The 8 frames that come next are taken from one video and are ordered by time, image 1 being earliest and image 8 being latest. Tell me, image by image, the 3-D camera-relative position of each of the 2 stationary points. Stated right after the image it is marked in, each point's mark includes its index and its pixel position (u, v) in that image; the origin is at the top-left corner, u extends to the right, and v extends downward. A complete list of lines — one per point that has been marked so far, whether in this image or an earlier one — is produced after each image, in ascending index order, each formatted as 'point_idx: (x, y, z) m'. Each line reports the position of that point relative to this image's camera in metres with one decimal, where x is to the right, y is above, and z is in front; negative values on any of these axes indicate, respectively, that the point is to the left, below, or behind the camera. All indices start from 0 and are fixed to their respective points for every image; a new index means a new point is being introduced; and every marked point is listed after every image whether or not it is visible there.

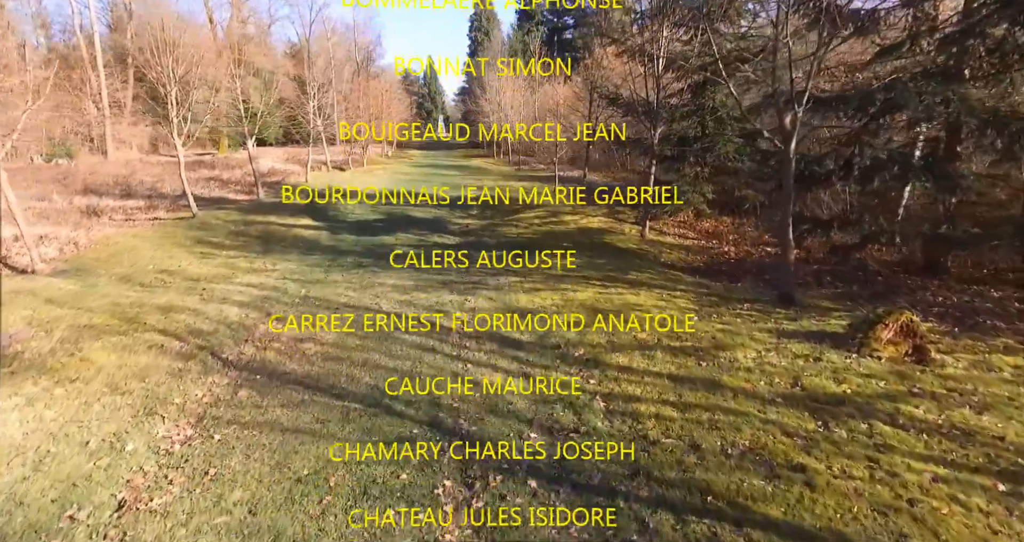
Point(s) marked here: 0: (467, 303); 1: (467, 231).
0: (-0.7, -0.5, +8.4) m
1: (-1.5, +1.2, +16.6) m
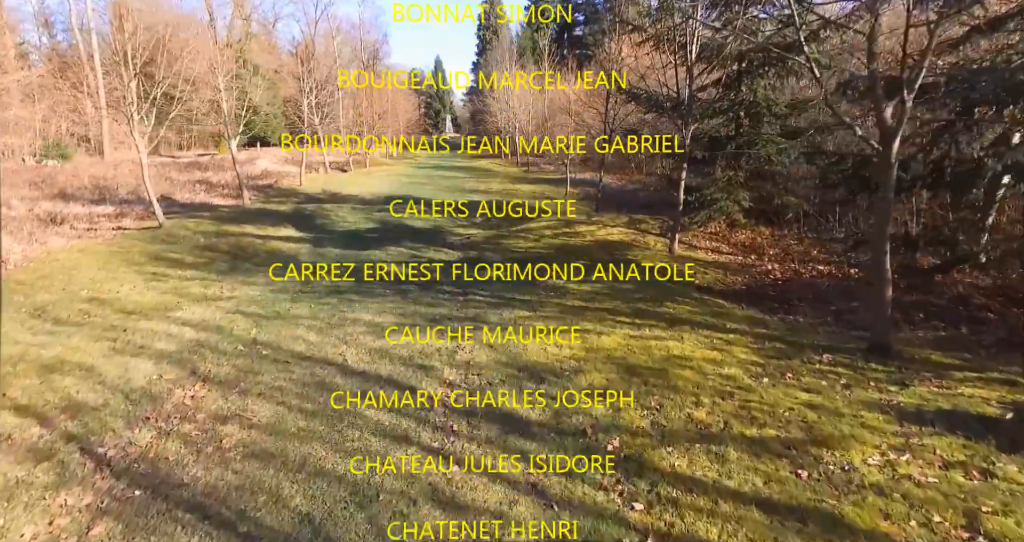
0: (-0.6, -1.0, +6.4) m
1: (-1.2, +0.7, +14.6) m
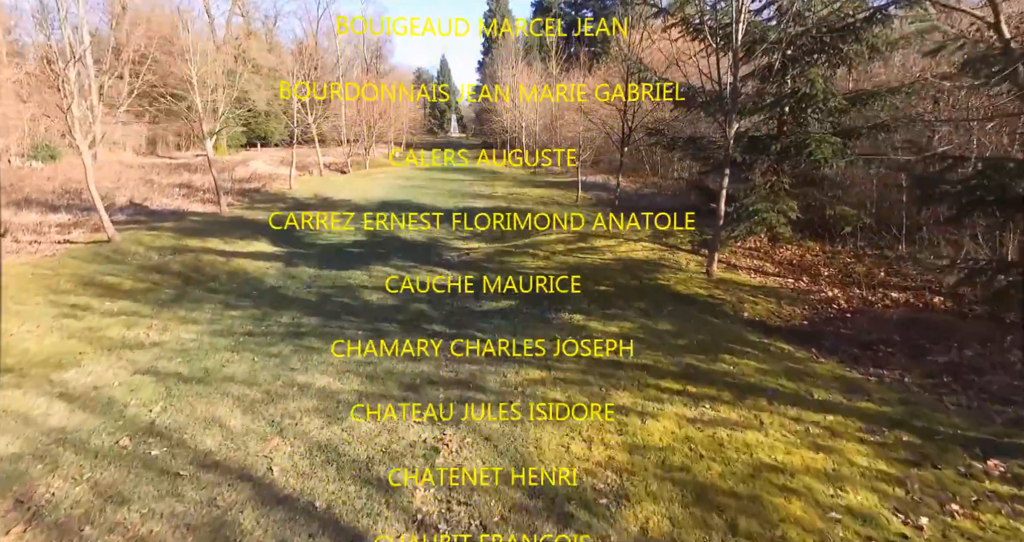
0: (-0.6, -1.5, +4.3) m
1: (-1.1, +0.2, +12.6) m
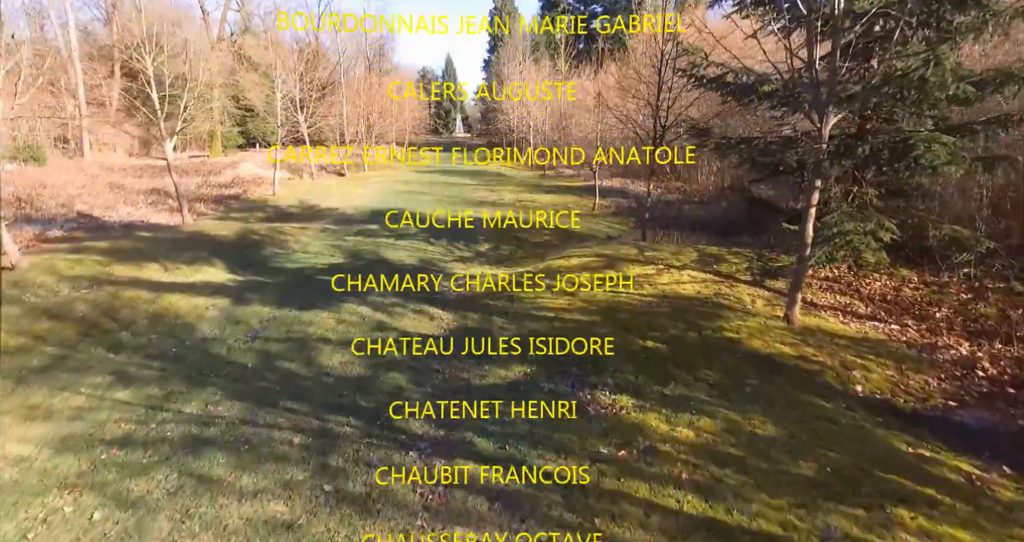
0: (-0.4, -2.1, +1.6) m
1: (-0.9, -0.5, +9.8) m
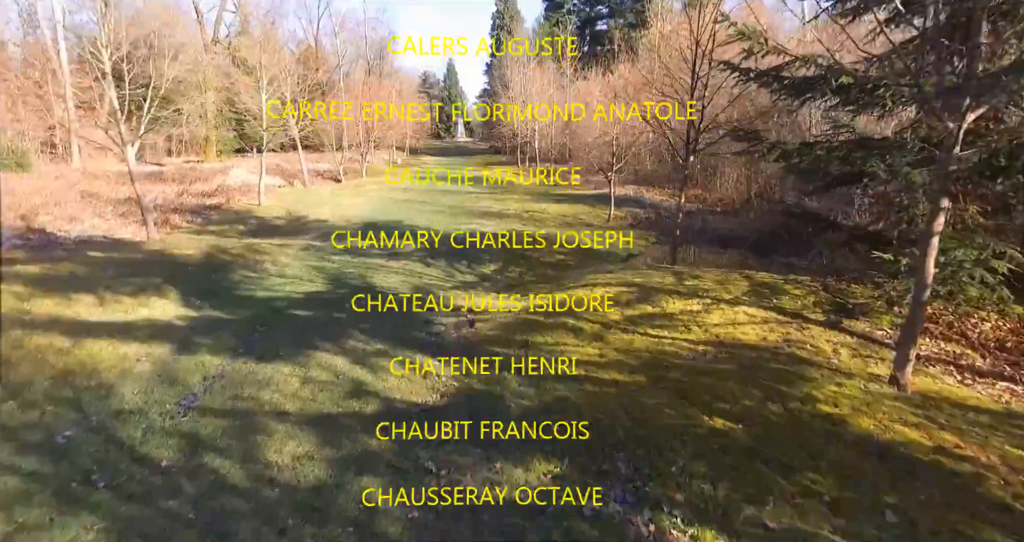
0: (-0.2, -2.6, -0.5) m
1: (-0.7, -1.0, +7.8) m
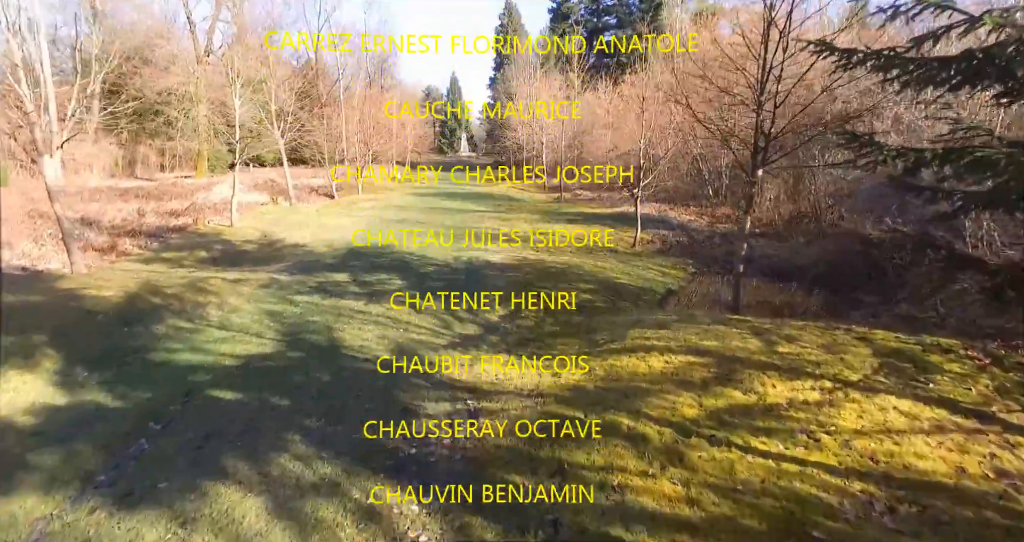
0: (-0.1, -3.1, -3.6) m
1: (-0.4, -1.8, +4.7) m
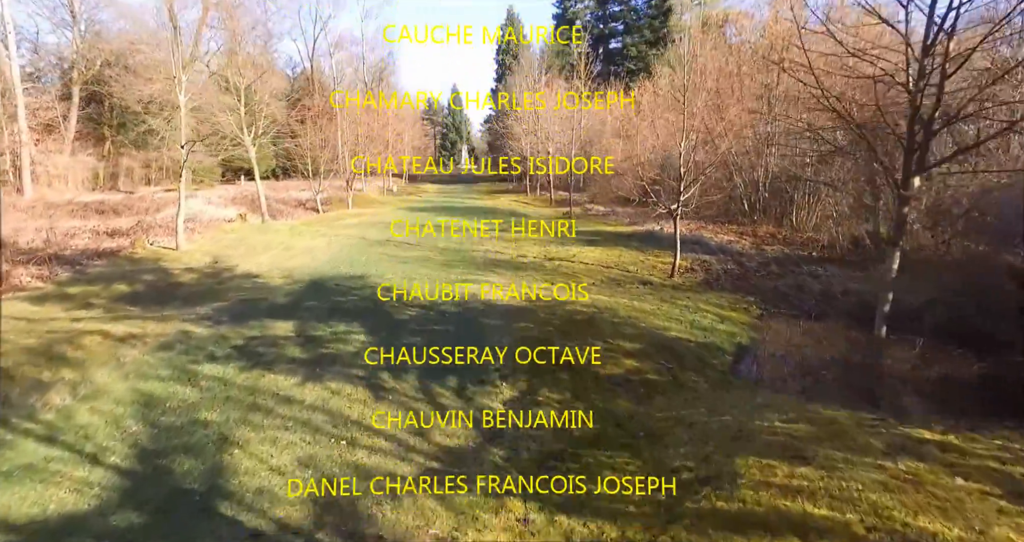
0: (+0.1, -3.6, -7.5) m
1: (-0.3, -2.4, +0.9) m
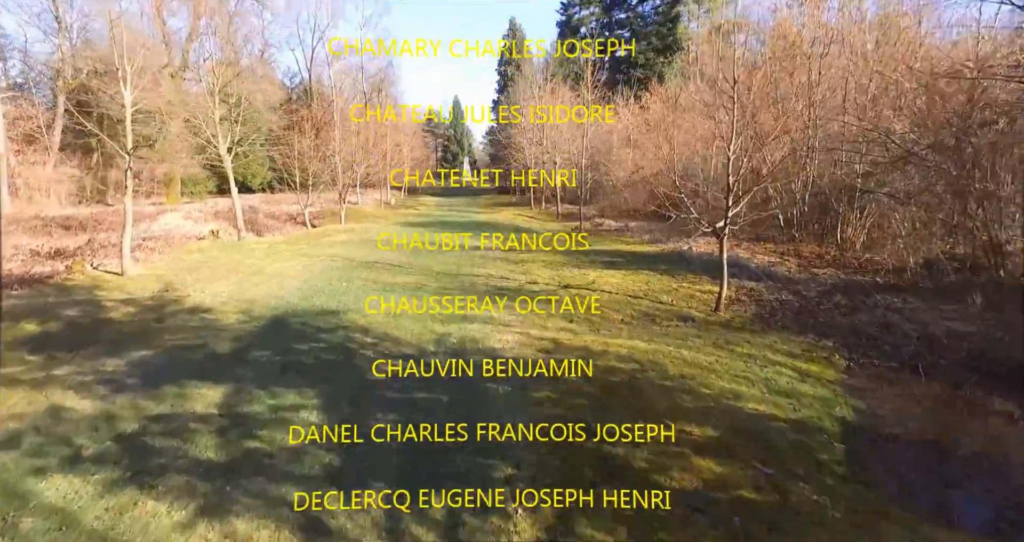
0: (+0.2, -3.8, -10.4) m
1: (-0.1, -2.8, -2.0) m
